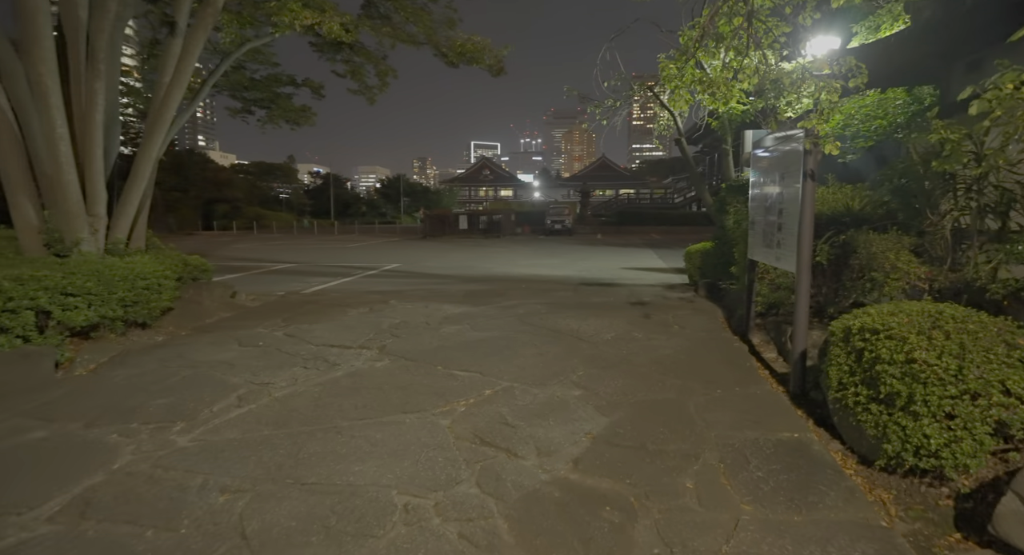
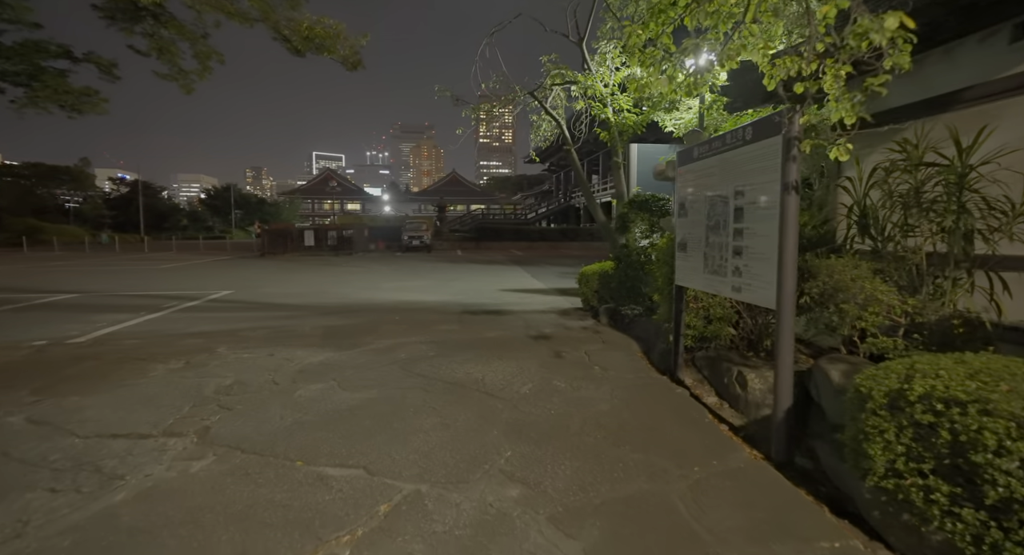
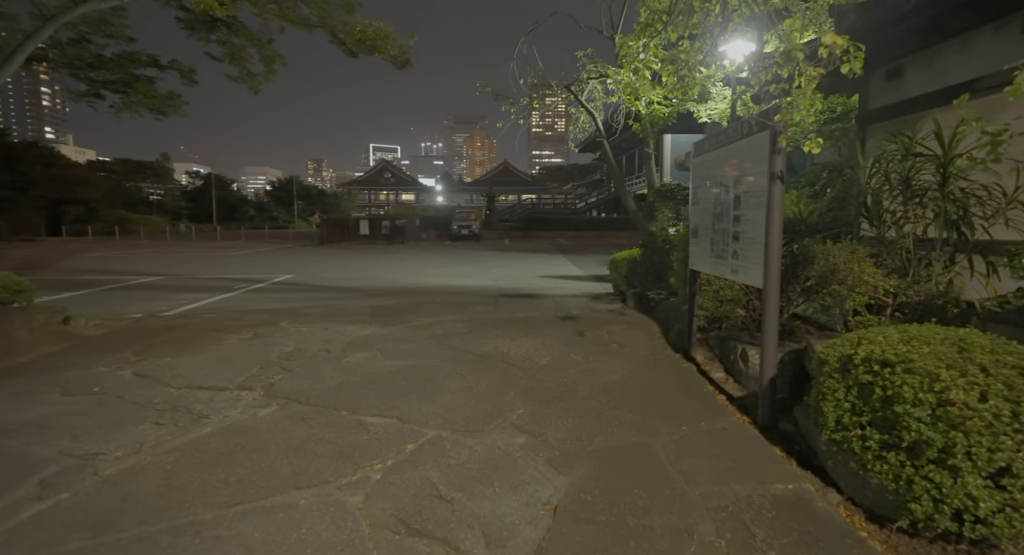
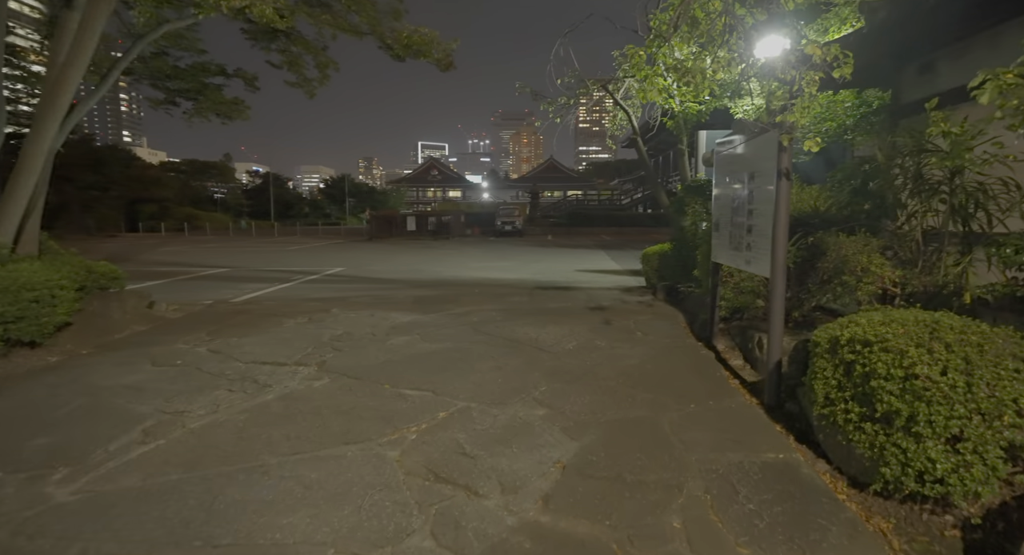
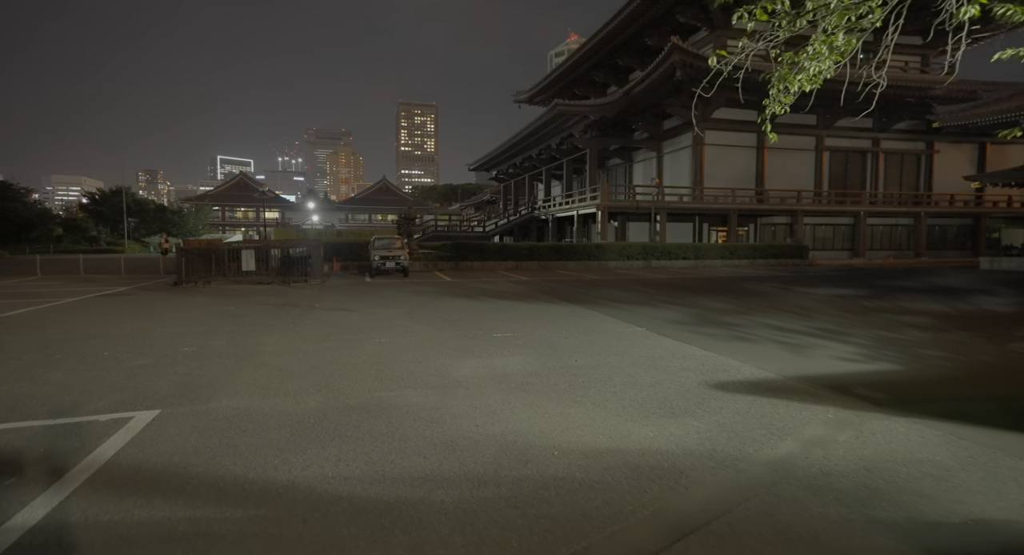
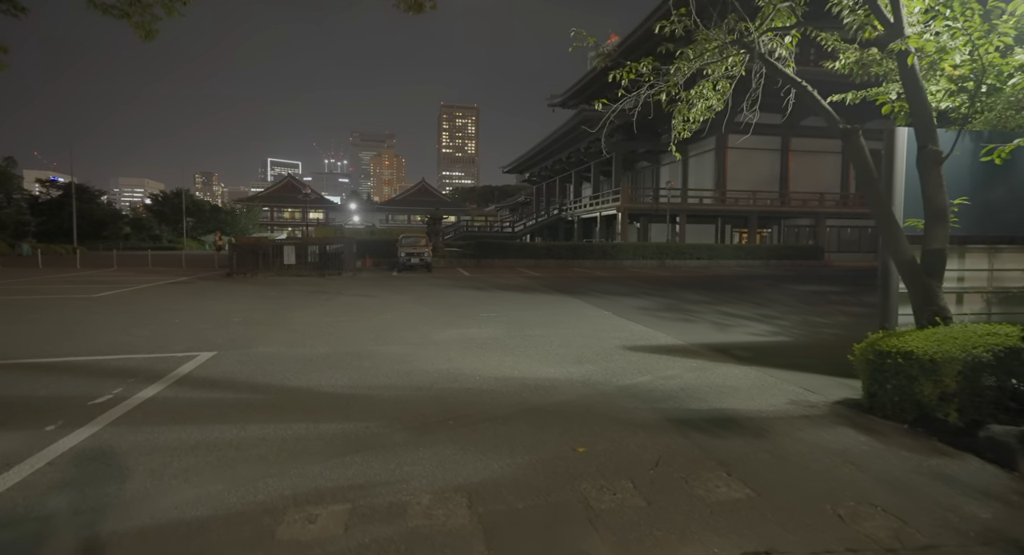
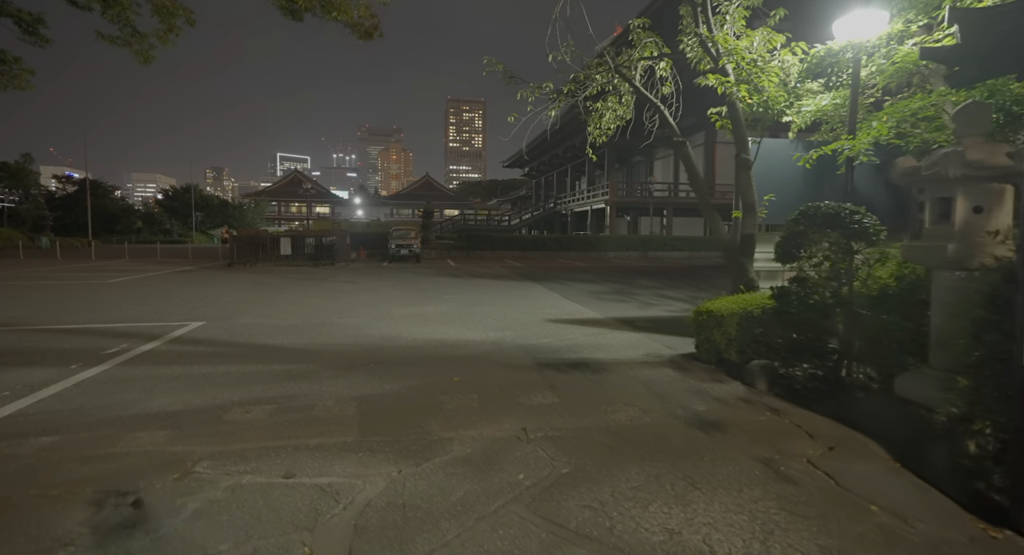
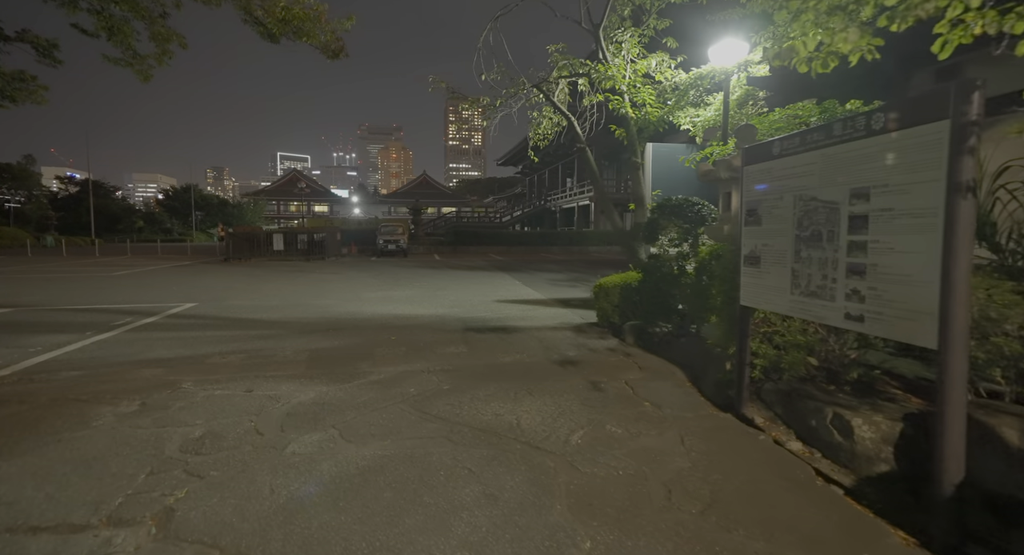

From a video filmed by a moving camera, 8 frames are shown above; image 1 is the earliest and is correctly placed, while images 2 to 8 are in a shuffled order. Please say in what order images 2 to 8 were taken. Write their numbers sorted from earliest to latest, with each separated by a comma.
4, 3, 2, 8, 7, 6, 5
